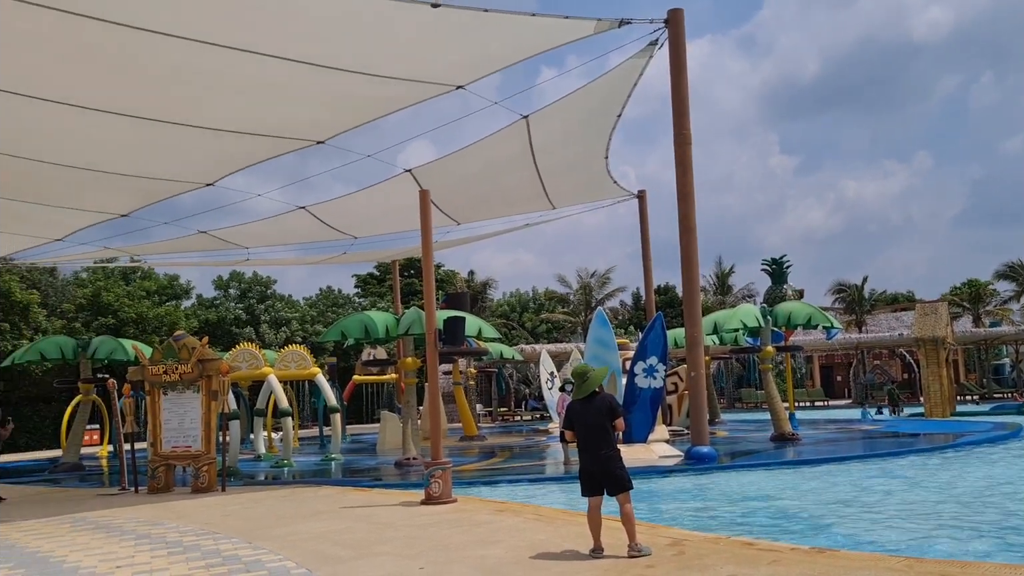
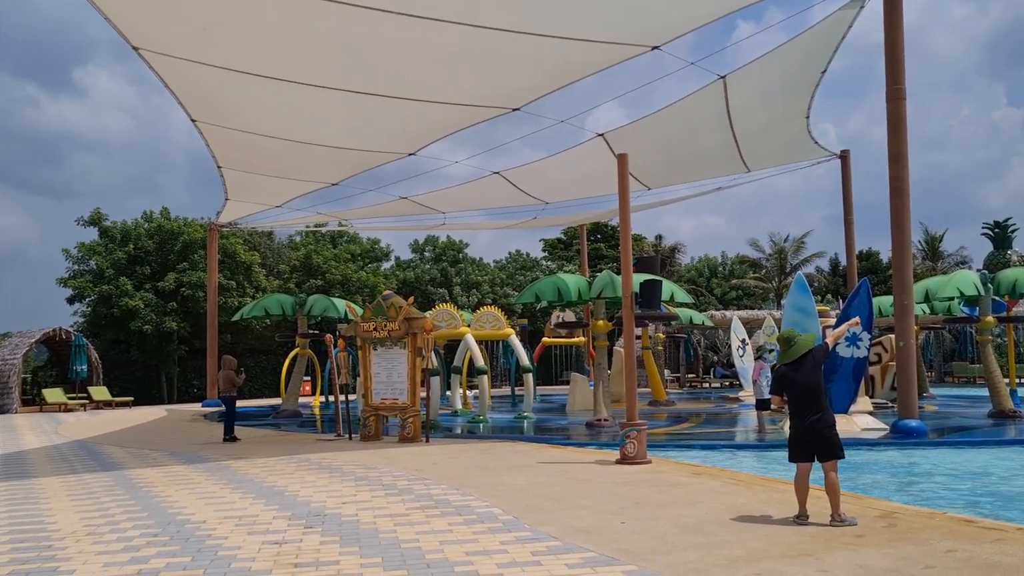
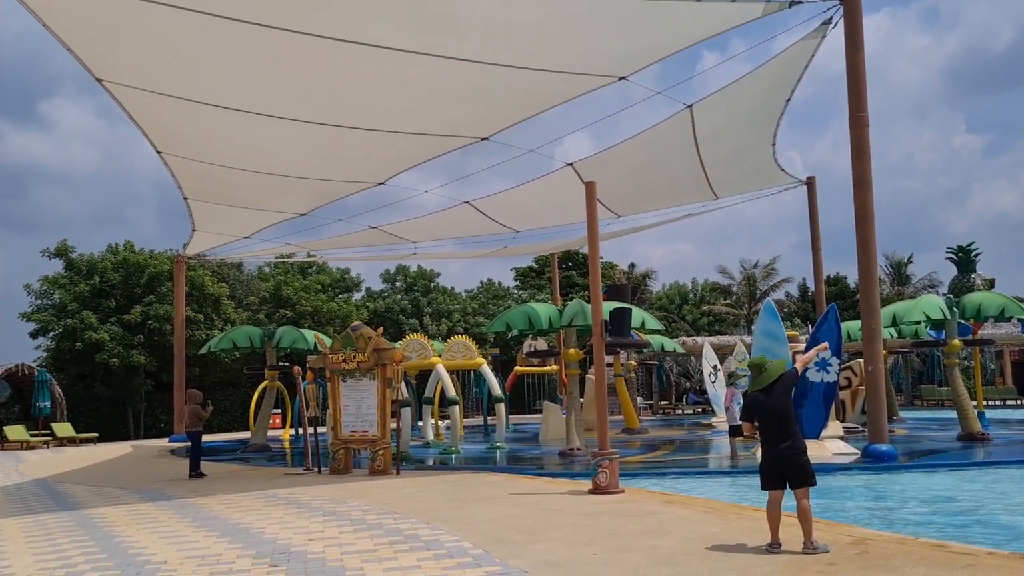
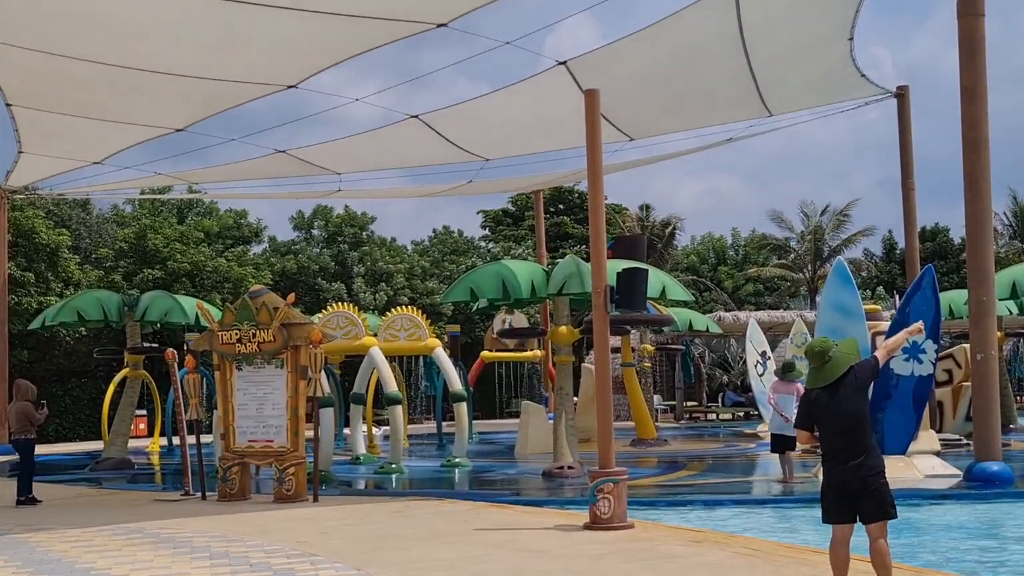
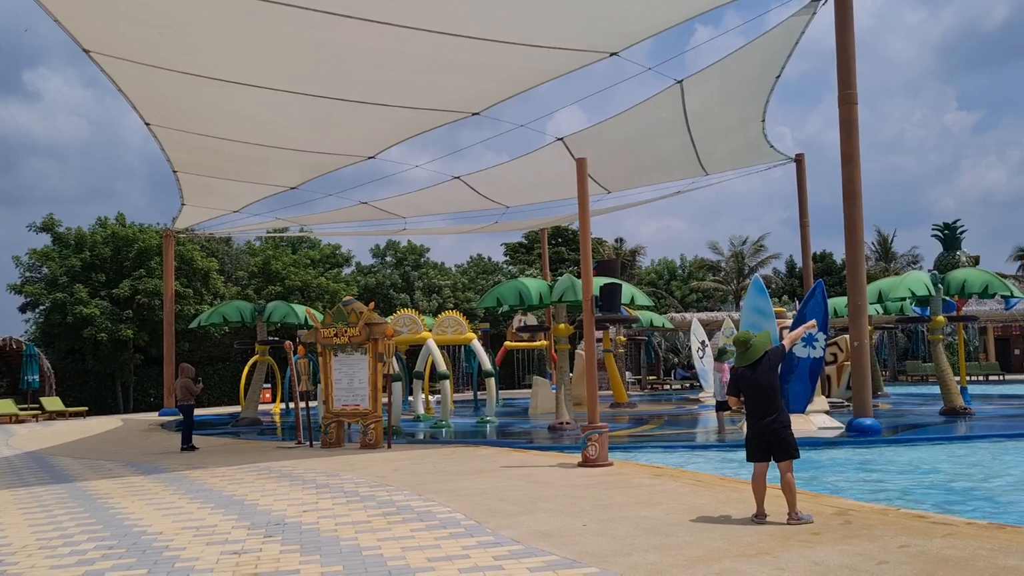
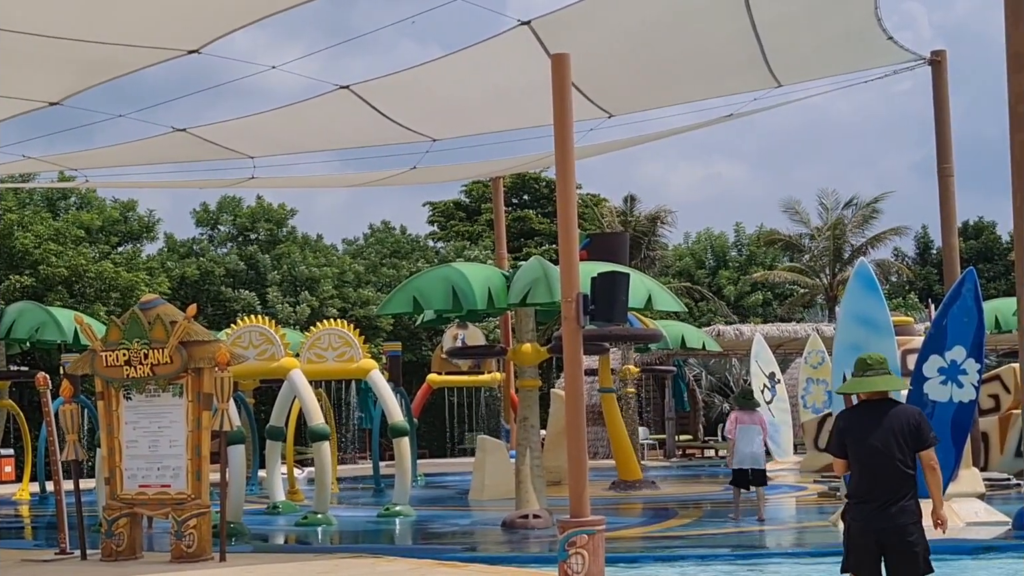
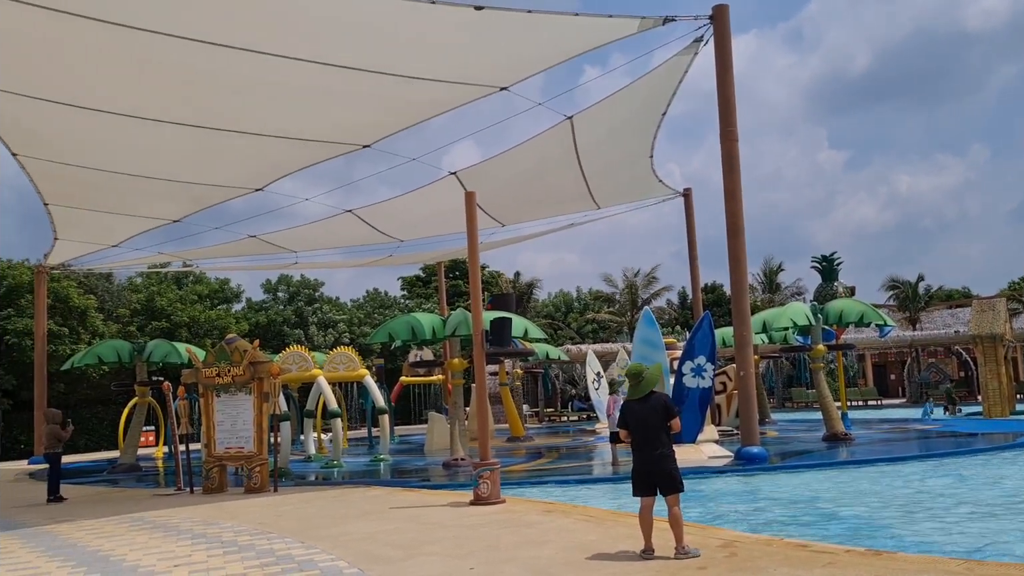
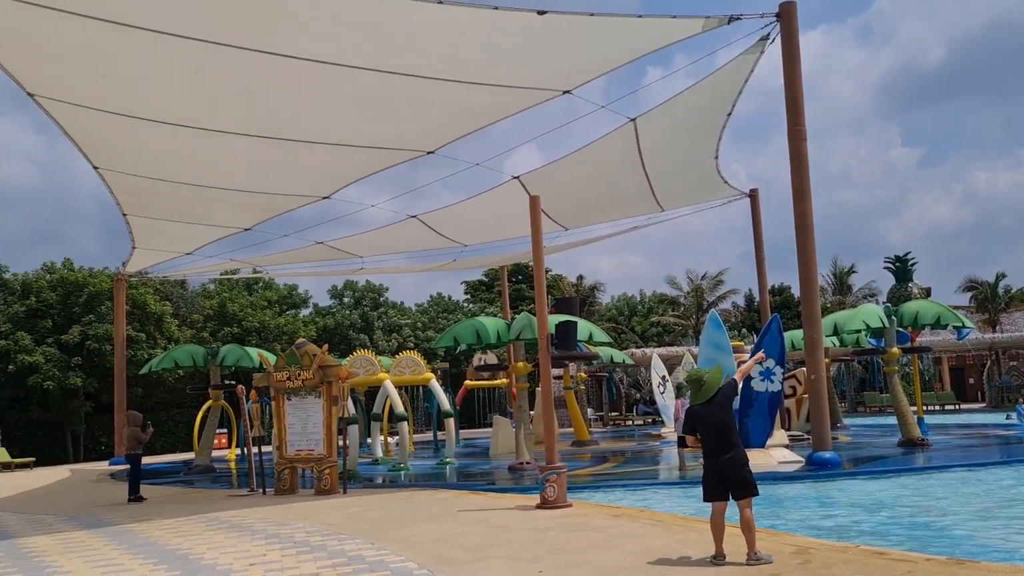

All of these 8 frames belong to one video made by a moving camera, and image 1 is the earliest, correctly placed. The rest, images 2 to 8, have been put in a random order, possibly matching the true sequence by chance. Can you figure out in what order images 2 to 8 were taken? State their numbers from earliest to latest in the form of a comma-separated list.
7, 8, 3, 2, 5, 4, 6
